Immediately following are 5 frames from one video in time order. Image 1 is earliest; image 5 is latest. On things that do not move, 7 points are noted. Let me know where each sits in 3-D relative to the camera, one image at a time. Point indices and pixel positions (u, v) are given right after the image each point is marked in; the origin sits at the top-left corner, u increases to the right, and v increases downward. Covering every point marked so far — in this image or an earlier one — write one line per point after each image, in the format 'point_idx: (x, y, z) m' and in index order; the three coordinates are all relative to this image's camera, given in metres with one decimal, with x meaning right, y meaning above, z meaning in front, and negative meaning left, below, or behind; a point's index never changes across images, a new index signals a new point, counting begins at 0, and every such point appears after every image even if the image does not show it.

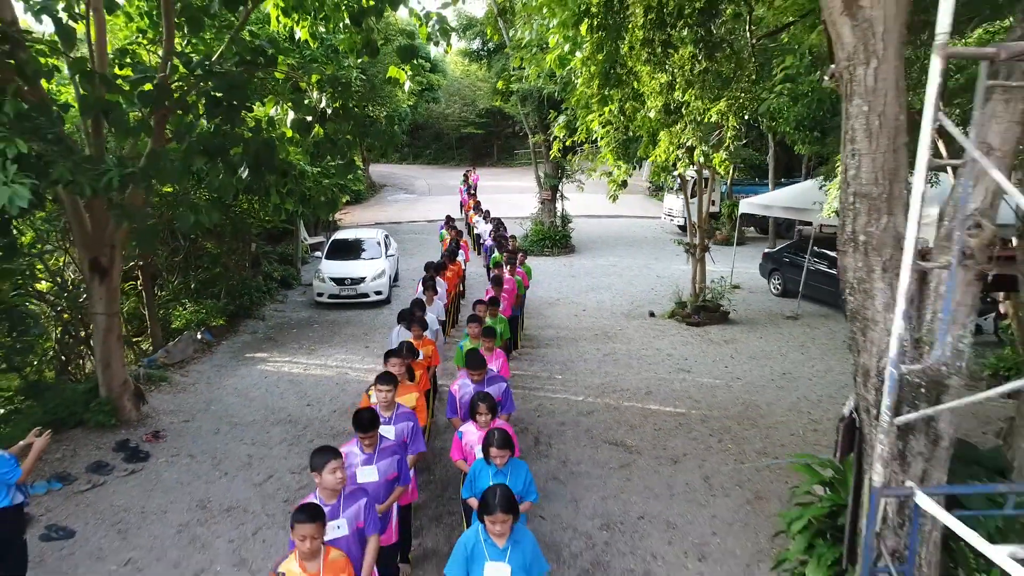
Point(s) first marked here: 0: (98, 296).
0: (-3.6, -0.1, +7.0) m
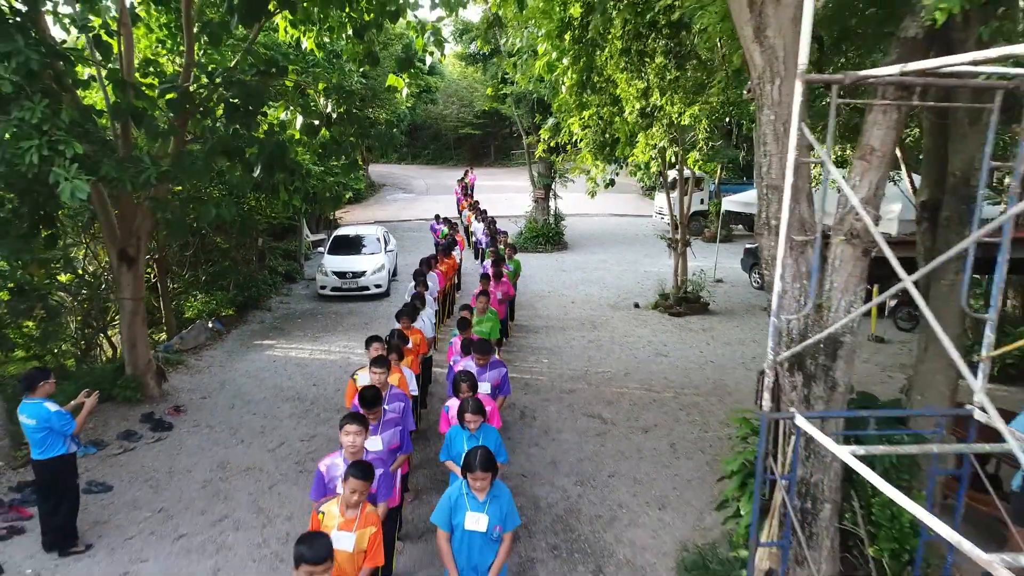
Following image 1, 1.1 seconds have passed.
0: (-3.7, +0.1, +7.7) m
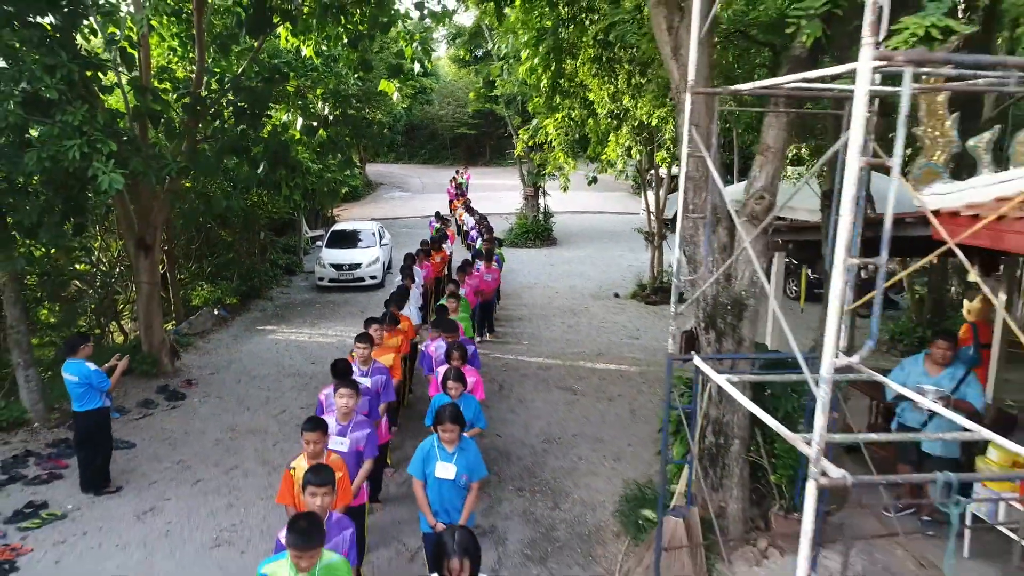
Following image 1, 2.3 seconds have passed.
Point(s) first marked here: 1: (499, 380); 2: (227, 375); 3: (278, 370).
0: (-3.9, +0.2, +8.5) m
1: (-0.1, -1.0, +8.7) m
2: (-3.2, -1.0, +8.9) m
3: (-2.7, -0.9, +9.2) m
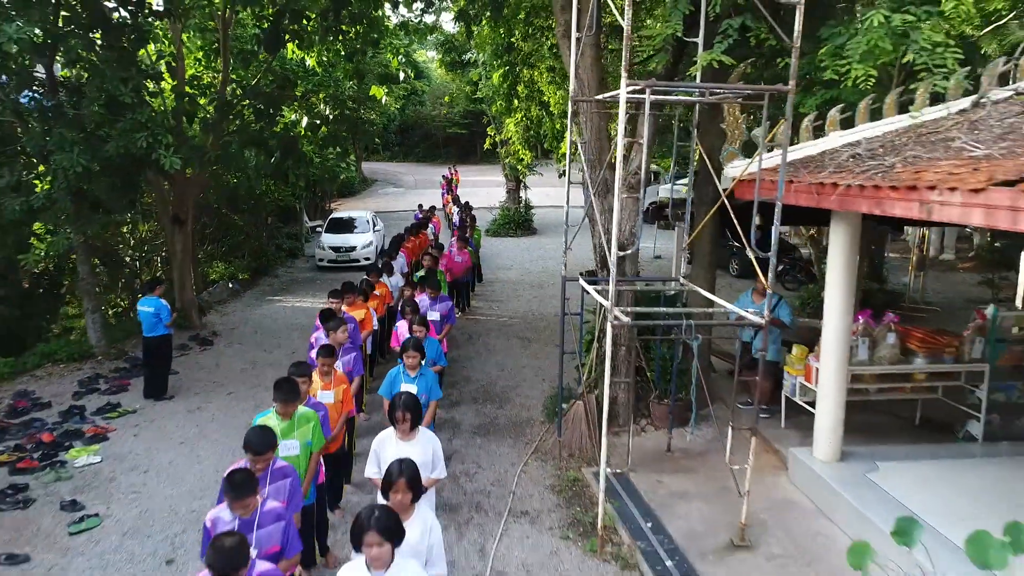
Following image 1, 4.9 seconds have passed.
0: (-4.3, +0.6, +10.4) m
1: (-0.6, -0.6, +10.6) m
2: (-3.6, -0.6, +10.8) m
3: (-3.1, -0.5, +11.1) m
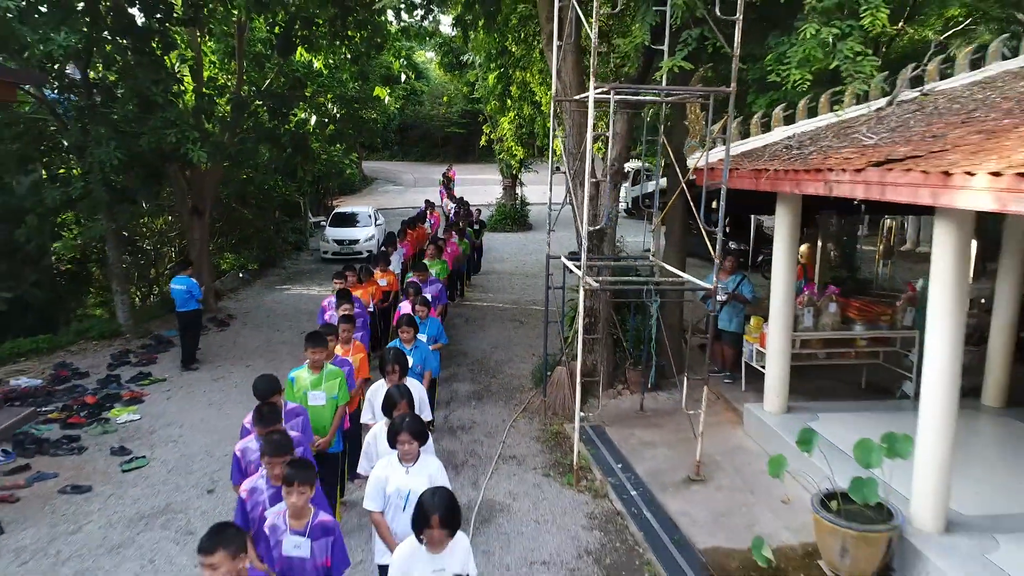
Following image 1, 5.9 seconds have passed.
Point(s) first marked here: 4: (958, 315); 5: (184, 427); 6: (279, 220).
0: (-4.4, +0.8, +11.2) m
1: (-0.7, -0.4, +11.5) m
2: (-3.7, -0.4, +11.7) m
3: (-3.2, -0.3, +12.0) m
4: (+2.2, -0.1, +4.0) m
5: (-2.8, -1.2, +6.8) m
6: (-5.0, +1.4, +17.0) m
